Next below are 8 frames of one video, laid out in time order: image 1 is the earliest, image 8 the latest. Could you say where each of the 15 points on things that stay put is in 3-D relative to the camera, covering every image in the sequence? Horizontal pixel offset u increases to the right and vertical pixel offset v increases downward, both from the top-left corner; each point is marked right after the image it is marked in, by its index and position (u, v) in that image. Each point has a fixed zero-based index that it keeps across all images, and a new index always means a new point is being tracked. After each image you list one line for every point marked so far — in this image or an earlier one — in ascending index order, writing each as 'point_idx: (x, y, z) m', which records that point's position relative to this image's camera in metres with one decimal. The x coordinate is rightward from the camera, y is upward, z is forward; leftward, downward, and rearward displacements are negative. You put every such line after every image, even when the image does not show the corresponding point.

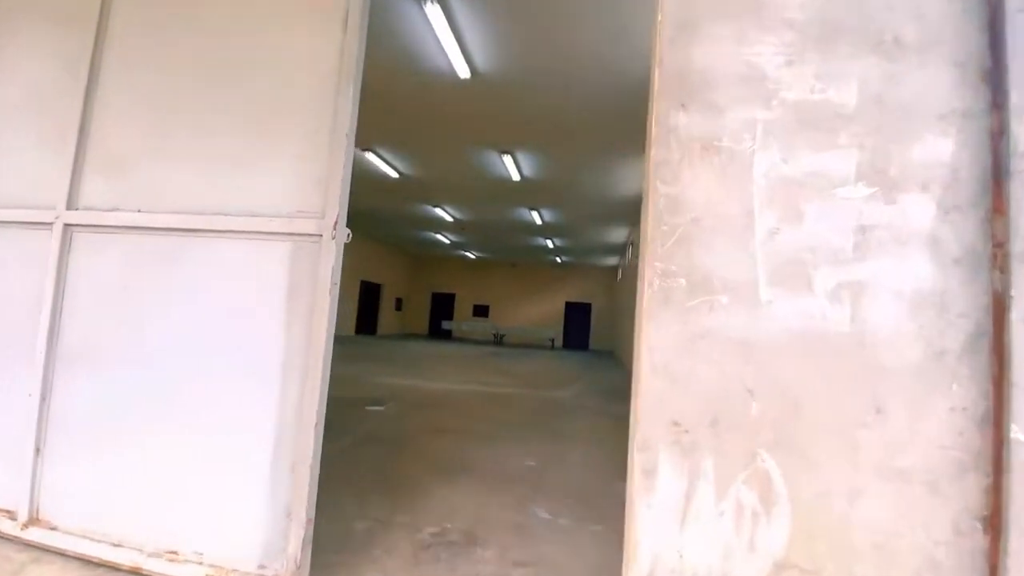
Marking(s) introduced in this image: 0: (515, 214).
0: (0.0, +1.5, +9.9) m
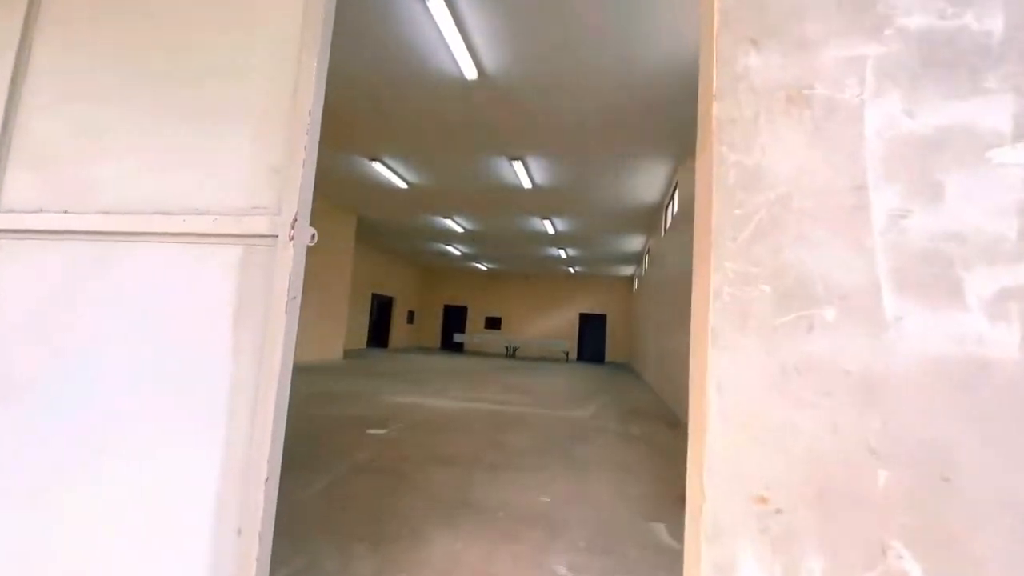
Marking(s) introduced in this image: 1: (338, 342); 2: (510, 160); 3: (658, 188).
0: (+0.3, +1.2, +9.6) m
1: (-3.4, -1.1, +9.7) m
2: (0.0, +1.7, +6.5) m
3: (+2.1, +1.4, +7.1) m
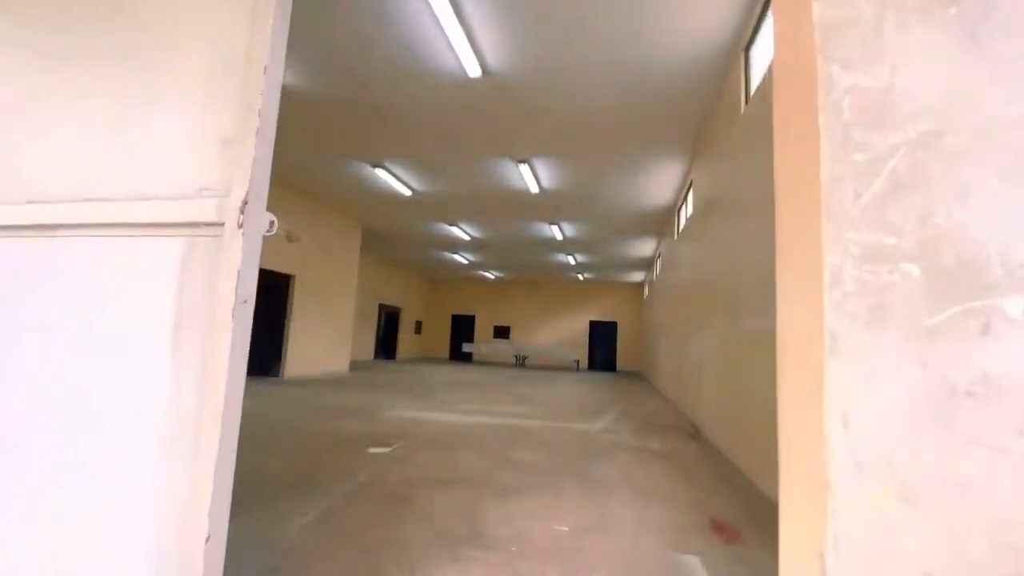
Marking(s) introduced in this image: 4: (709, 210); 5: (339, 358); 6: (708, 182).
0: (+0.4, +1.1, +9.4) m
1: (-3.2, -1.3, +9.5) m
2: (0.0, +1.6, +6.3) m
3: (+2.2, +1.4, +6.9) m
4: (+1.9, +0.8, +4.8) m
5: (-3.3, -1.3, +9.4) m
6: (+1.9, +1.0, +4.9) m
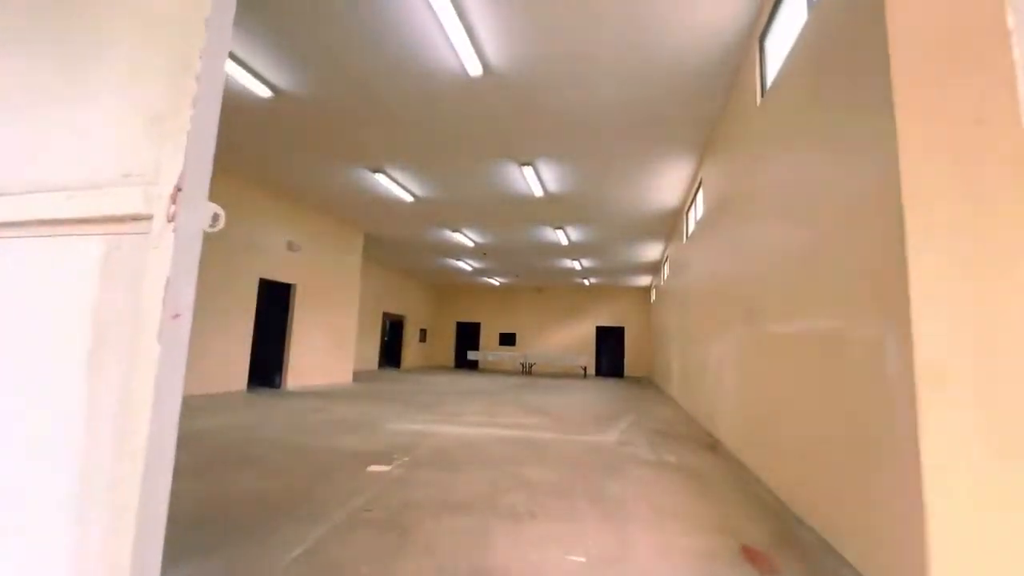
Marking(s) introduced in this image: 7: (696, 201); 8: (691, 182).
0: (+0.5, +1.0, +9.2) m
1: (-3.1, -1.4, +9.3) m
2: (+0.1, +1.5, +6.1) m
3: (+2.3, +1.3, +6.7) m
4: (+1.9, +0.7, +4.6) m
5: (-3.1, -1.5, +9.2) m
6: (+2.0, +1.0, +4.8) m
7: (+2.4, +1.1, +6.4) m
8: (+2.3, +1.4, +6.3) m
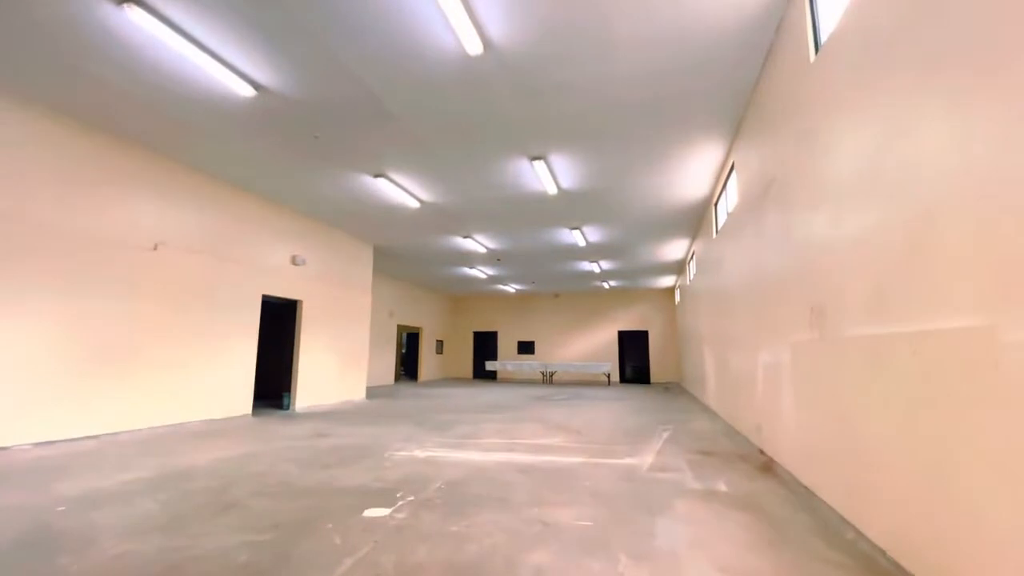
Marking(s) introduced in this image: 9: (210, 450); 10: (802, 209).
0: (+0.8, +0.9, +8.7) m
1: (-2.7, -1.7, +8.9) m
2: (+0.2, +1.4, +5.6) m
3: (+2.4, +1.3, +6.1) m
4: (+2.0, +0.8, +4.0) m
5: (-2.8, -1.7, +8.8) m
6: (+2.1, +1.0, +4.2) m
7: (+2.5, +1.2, +5.9) m
8: (+2.4, +1.4, +5.8) m
9: (-2.7, -1.4, +4.4) m
10: (+1.8, +0.5, +3.1) m
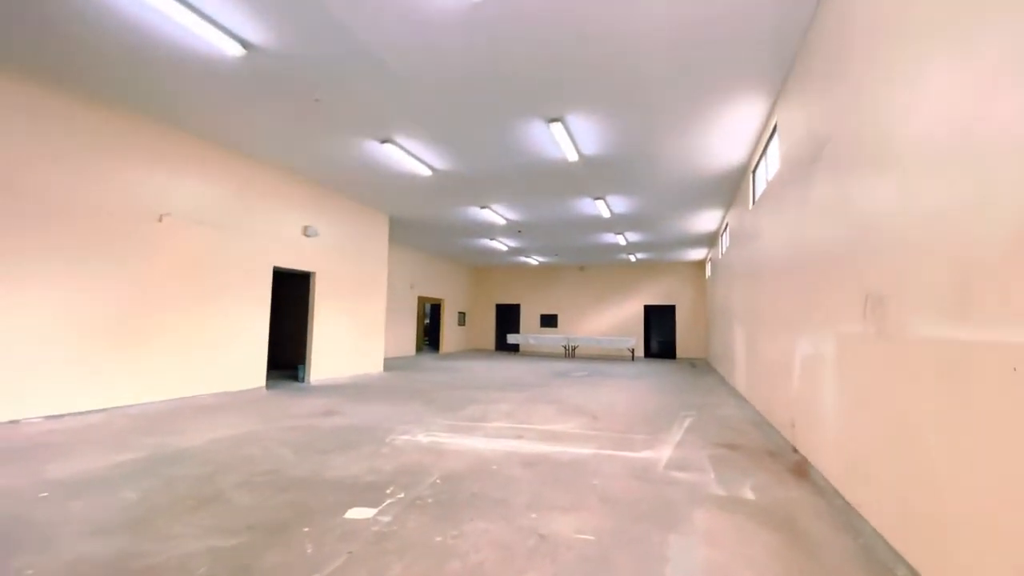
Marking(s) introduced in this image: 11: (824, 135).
0: (+1.1, +1.3, +8.2) m
1: (-2.4, -1.2, +8.8) m
2: (+0.4, +1.7, +5.2) m
3: (+2.6, +1.6, +5.6) m
4: (+2.1, +0.9, +3.5) m
5: (-2.5, -1.2, +8.7) m
6: (+2.2, +1.2, +3.7) m
7: (+2.7, +1.4, +5.3) m
8: (+2.6, +1.6, +5.2) m
9: (-2.6, -1.2, +4.3) m
10: (+1.8, +0.6, +2.6) m
11: (+2.0, +1.0, +3.2) m
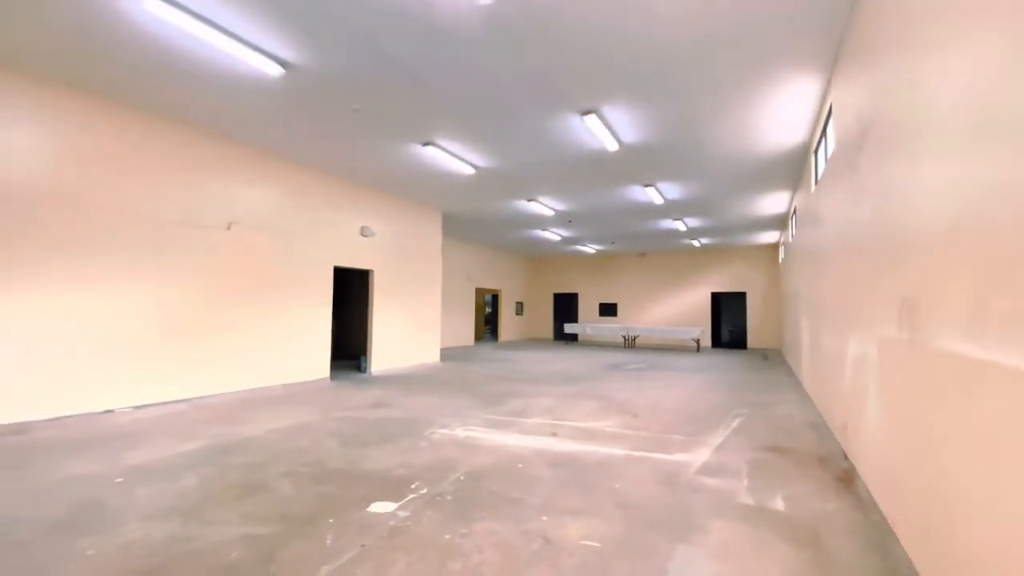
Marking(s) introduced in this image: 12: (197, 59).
0: (+1.9, +1.5, +8.0) m
1: (-1.4, -1.1, +9.1) m
2: (+0.7, +1.7, +5.1) m
3: (+3.0, +1.7, +5.1) m
4: (+2.3, +0.9, +3.2) m
5: (-1.5, -1.1, +9.0) m
6: (+2.3, +1.2, +3.3) m
7: (+3.1, +1.5, +4.9) m
8: (+3.0, +1.7, +4.8) m
9: (-2.3, -1.2, +4.7) m
10: (+1.9, +0.6, +2.4) m
11: (+2.1, +1.0, +2.9) m
12: (-2.5, +1.8, +3.9) m
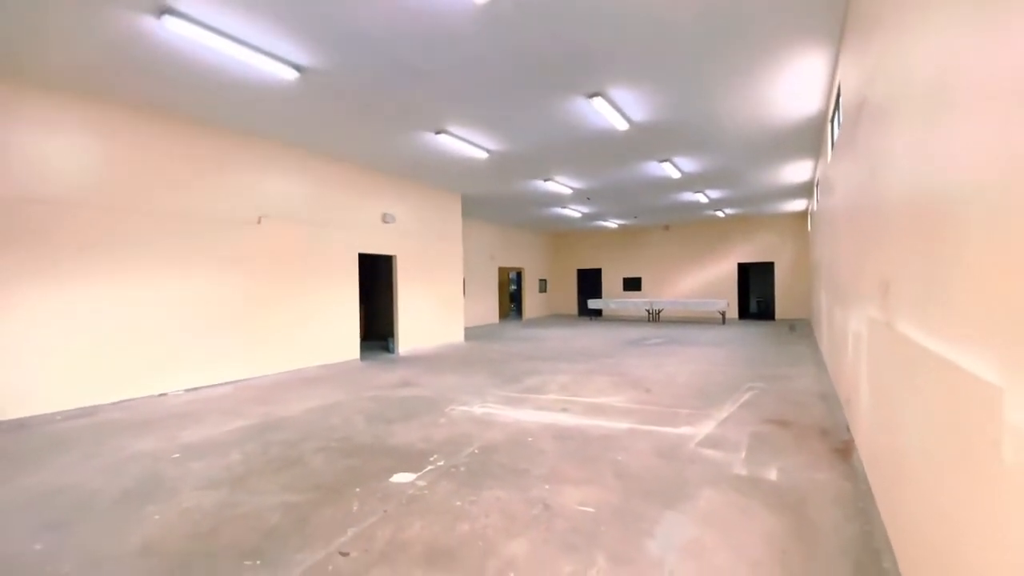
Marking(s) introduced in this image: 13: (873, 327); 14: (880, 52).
0: (+2.2, +1.9, +8.0) m
1: (-1.0, -0.7, +9.4) m
2: (+0.8, +1.9, +5.1) m
3: (+3.1, +2.0, +5.1) m
4: (+2.3, +1.1, +3.2) m
5: (-1.1, -0.8, +9.3) m
6: (+2.3, +1.4, +3.3) m
7: (+3.2, +1.8, +4.8) m
8: (+3.0, +2.0, +4.7) m
9: (-2.1, -1.1, +5.1) m
10: (+1.8, +0.7, +2.4) m
11: (+2.1, +1.1, +2.9) m
12: (-2.4, +1.8, +4.2) m
13: (+1.9, -0.2, +2.6) m
14: (+1.9, +1.2, +2.6) m
